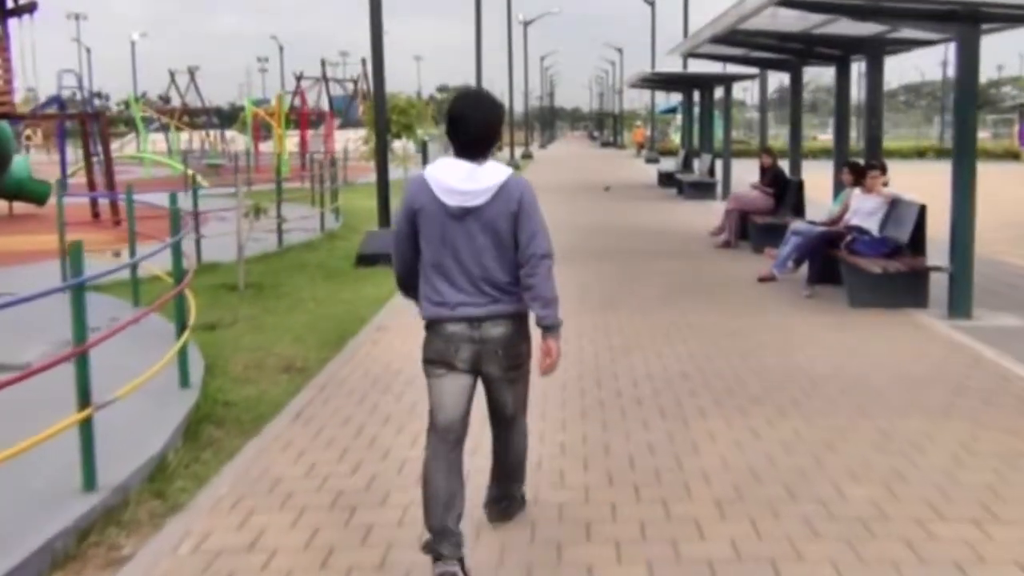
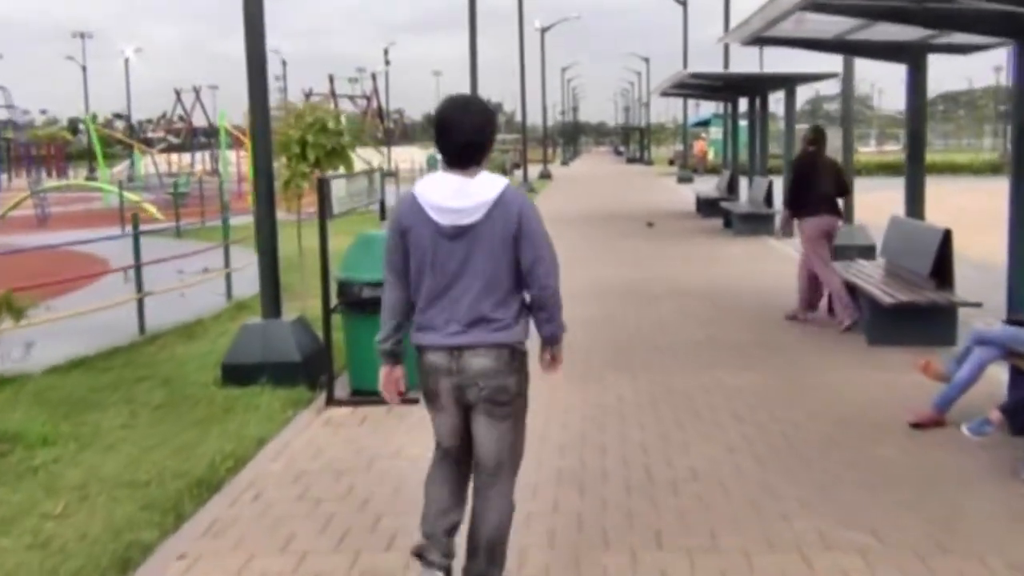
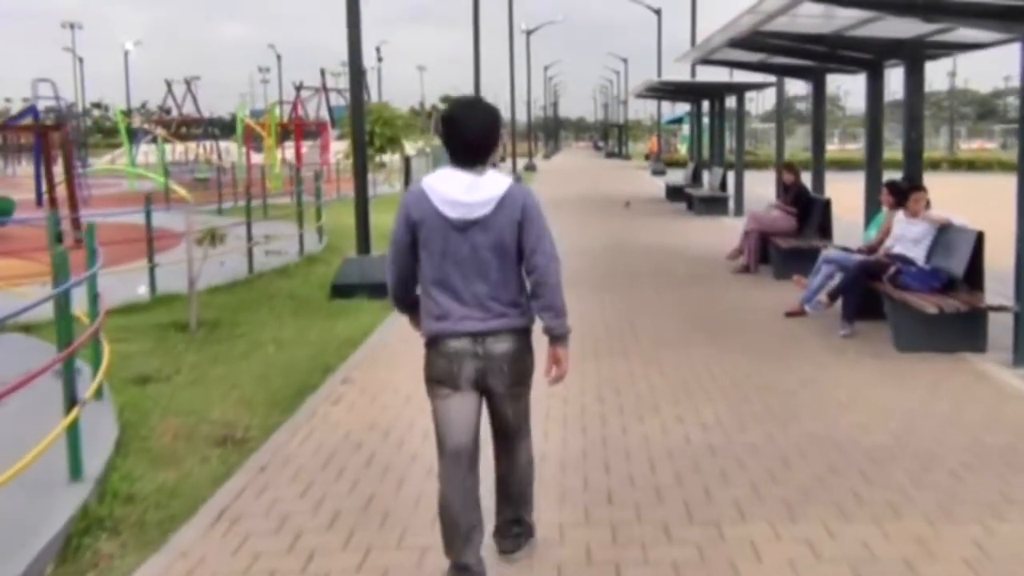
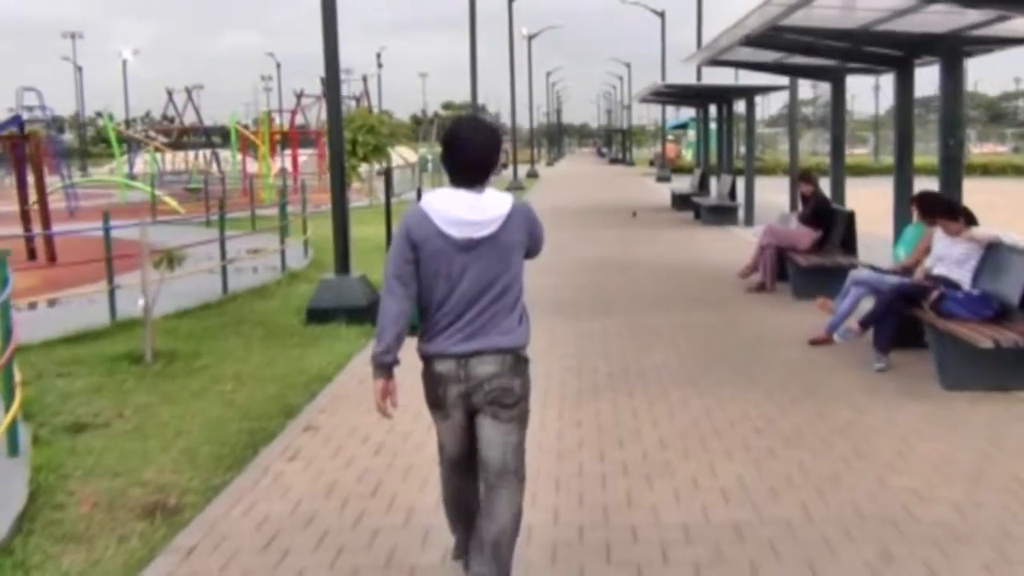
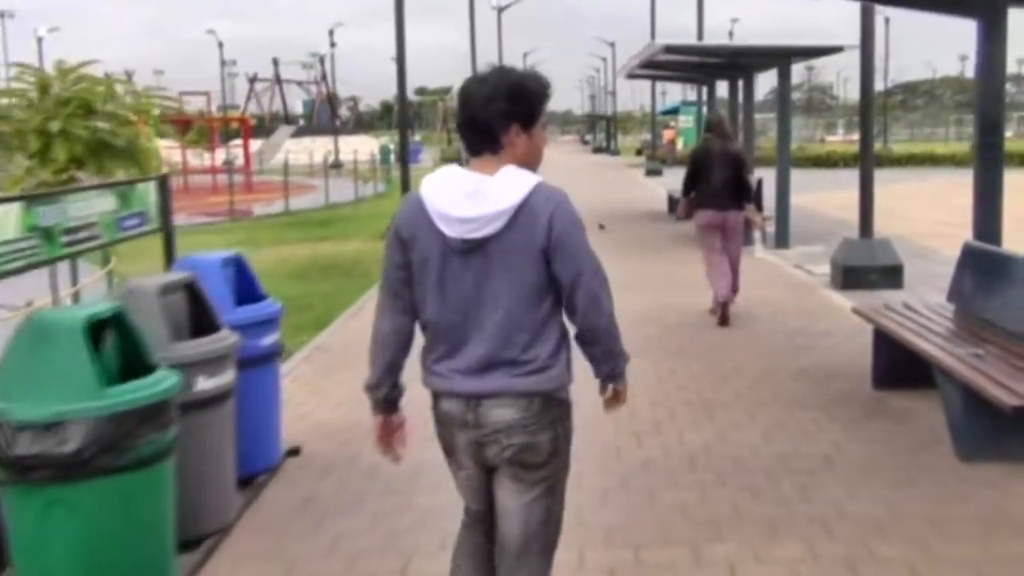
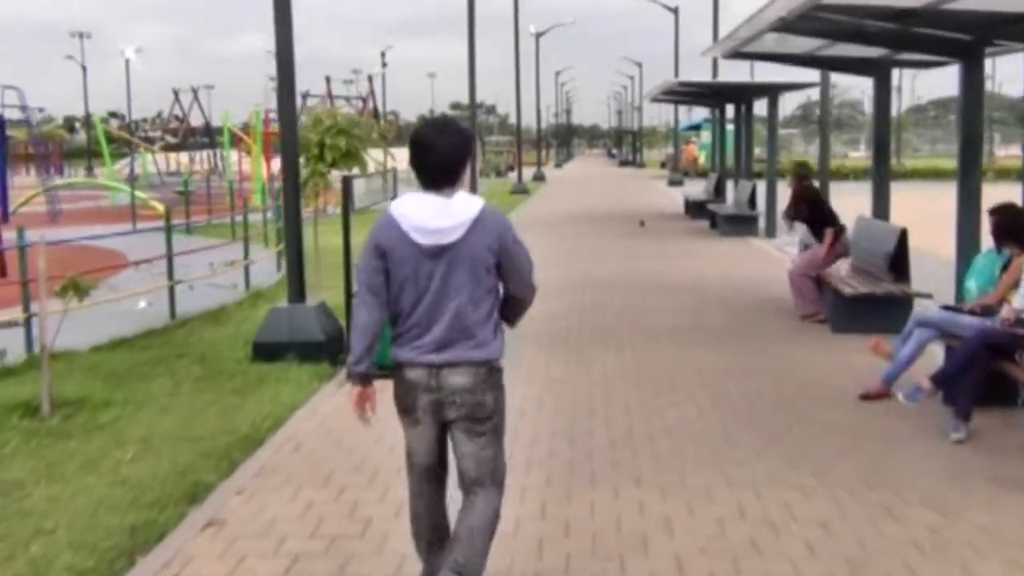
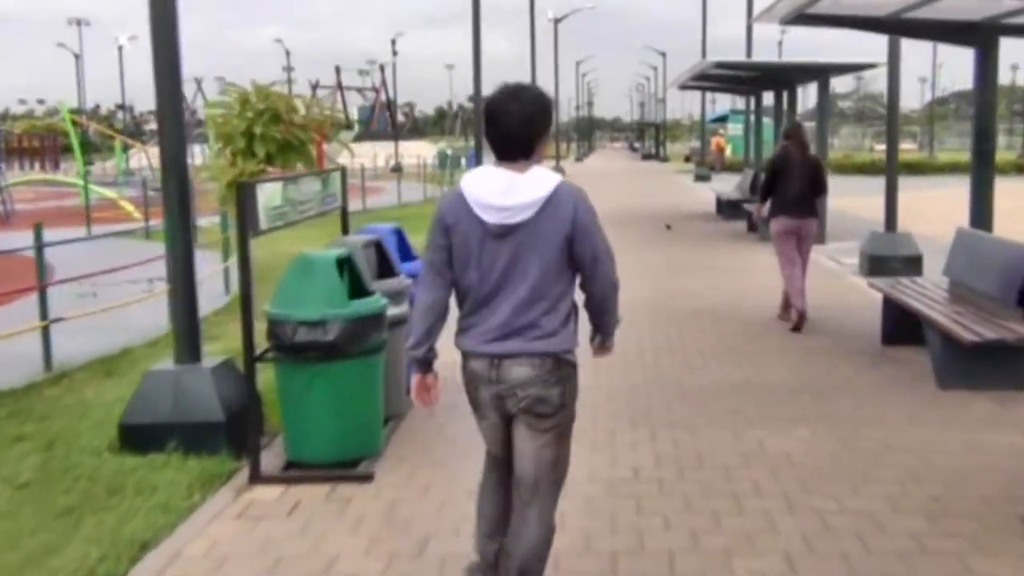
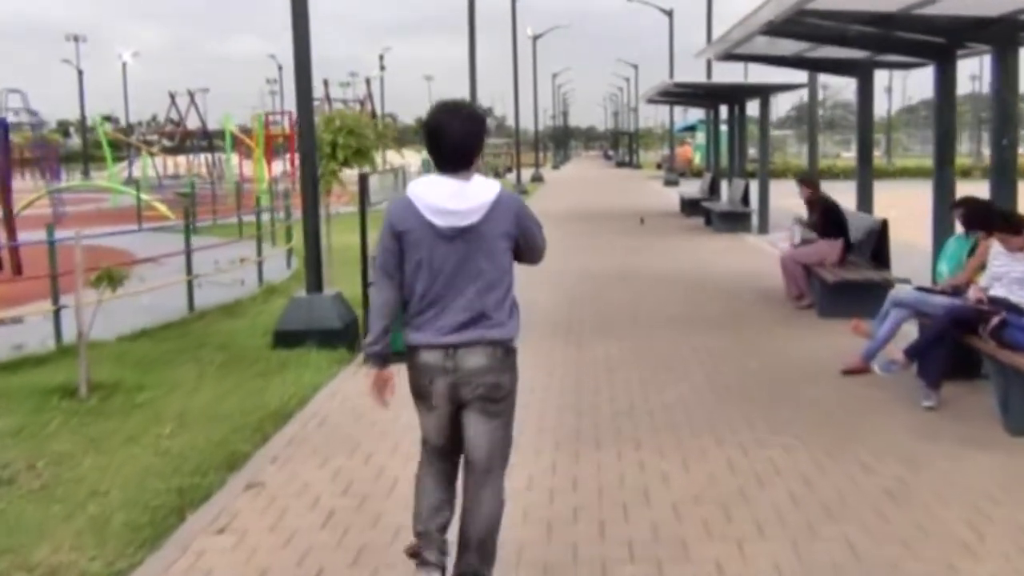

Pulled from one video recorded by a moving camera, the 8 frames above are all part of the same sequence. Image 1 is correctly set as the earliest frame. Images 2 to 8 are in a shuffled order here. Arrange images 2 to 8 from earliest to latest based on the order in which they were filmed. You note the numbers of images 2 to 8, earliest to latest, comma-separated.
3, 4, 8, 6, 2, 7, 5
